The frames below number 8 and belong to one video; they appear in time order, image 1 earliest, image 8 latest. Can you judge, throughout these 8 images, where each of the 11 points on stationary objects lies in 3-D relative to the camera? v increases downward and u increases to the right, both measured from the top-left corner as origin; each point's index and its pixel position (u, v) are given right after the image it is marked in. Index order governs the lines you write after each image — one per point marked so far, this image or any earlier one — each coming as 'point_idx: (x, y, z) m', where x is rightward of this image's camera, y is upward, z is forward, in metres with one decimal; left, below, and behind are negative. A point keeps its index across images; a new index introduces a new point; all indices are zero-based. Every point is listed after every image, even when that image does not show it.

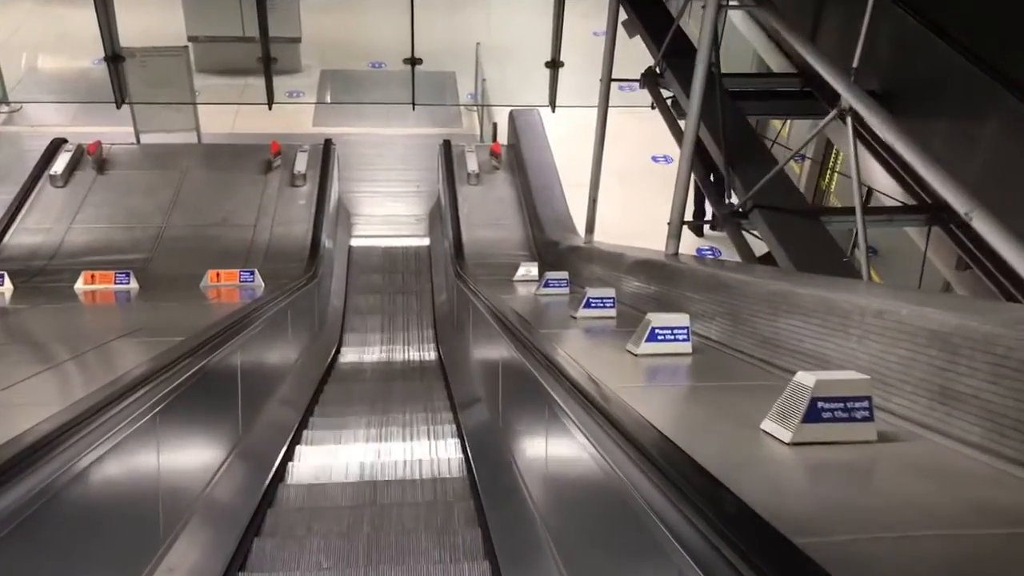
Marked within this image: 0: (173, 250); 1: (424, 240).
0: (-2.2, +0.3, +6.3) m
1: (-0.8, +0.4, +8.1) m
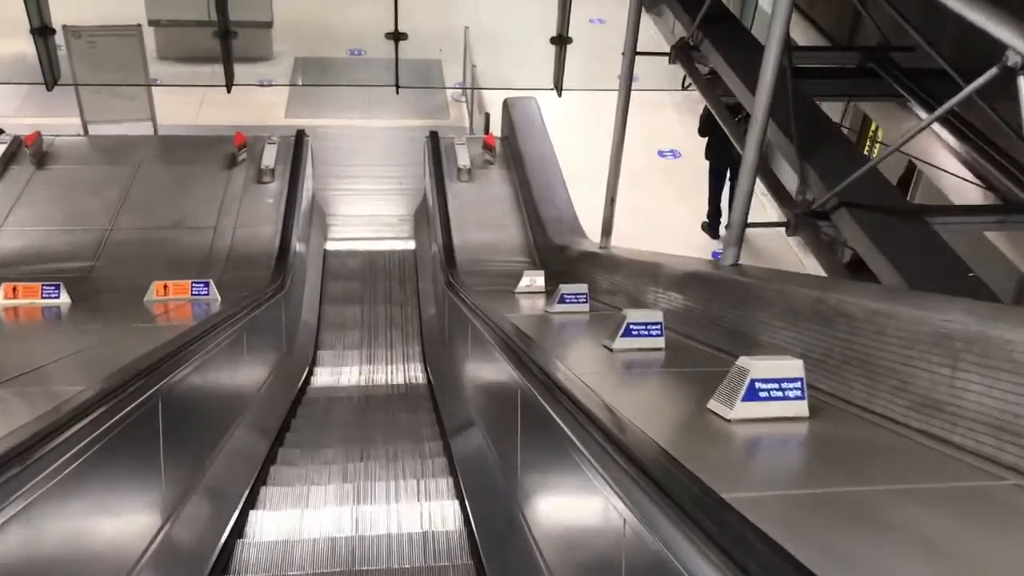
0: (-2.3, +0.2, +5.4) m
1: (-0.8, +0.3, +7.3) m
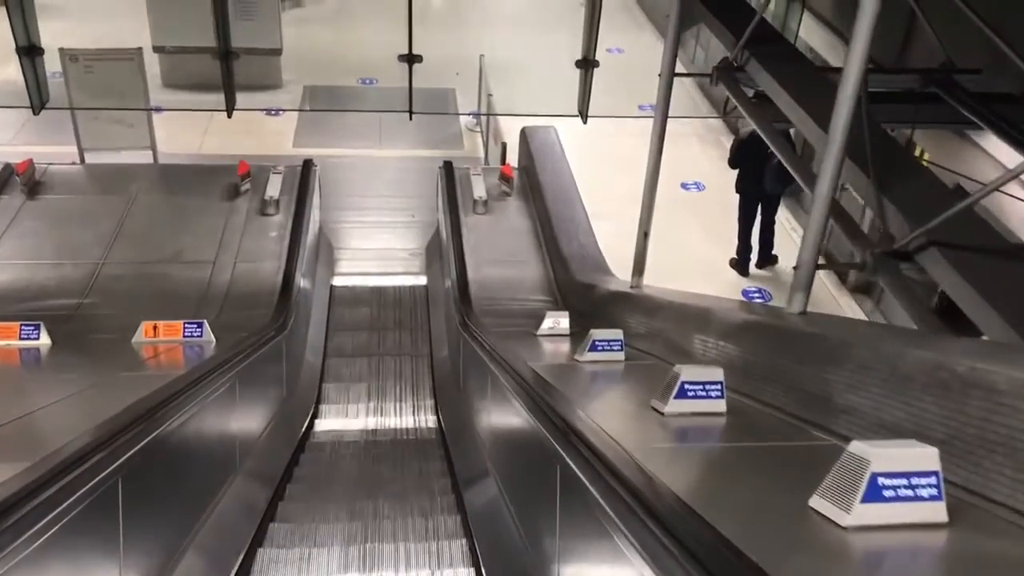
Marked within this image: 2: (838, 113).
0: (-2.1, 0.0, +5.1) m
1: (-0.7, +0.1, +6.9) m
2: (+0.8, +0.4, +2.3) m
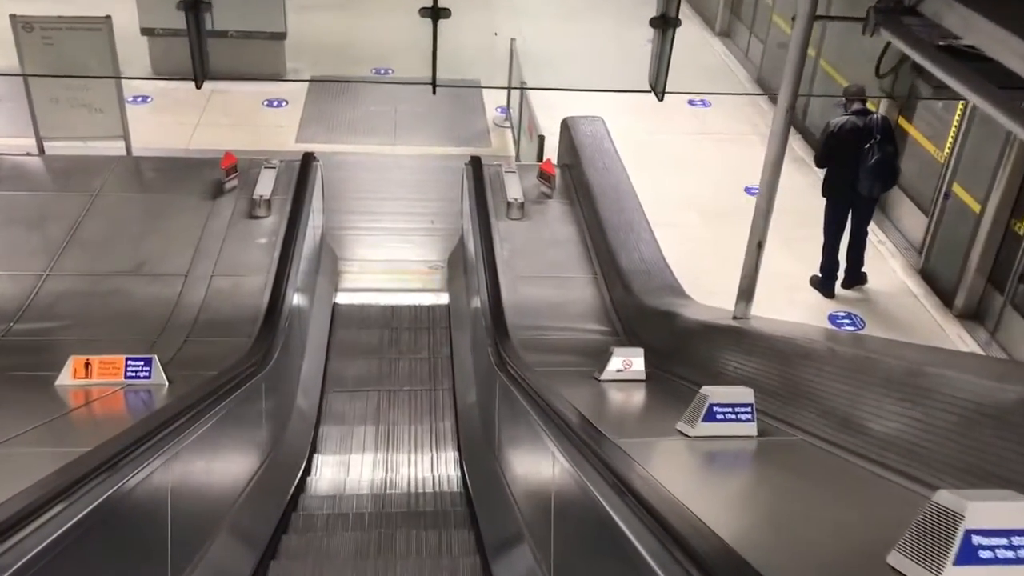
0: (-1.9, -0.1, +4.0) m
1: (-0.4, 0.0, +5.8) m
2: (+1.0, +0.3, +1.2) m
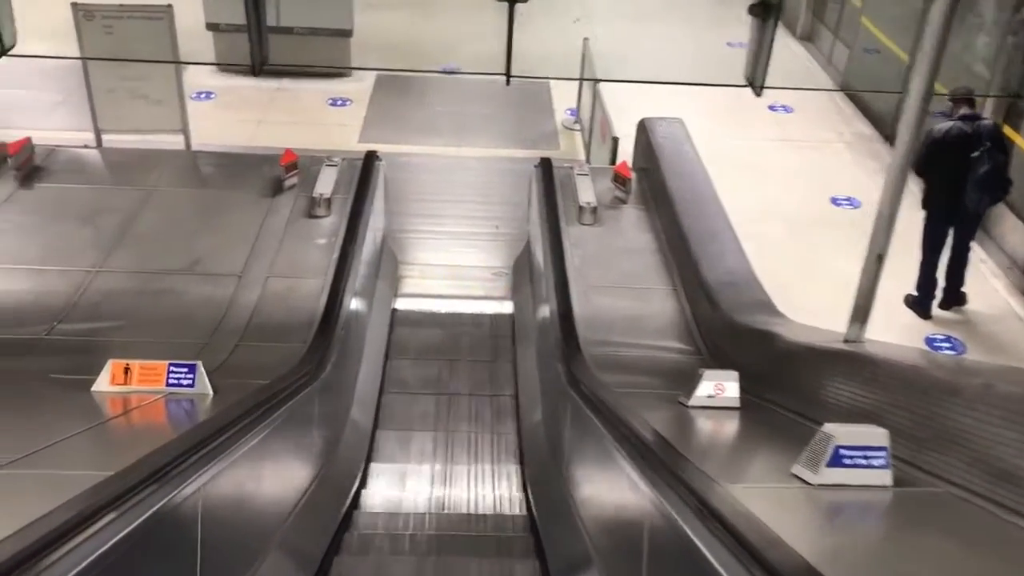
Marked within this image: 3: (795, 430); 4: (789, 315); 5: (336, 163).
0: (-1.7, -0.1, +3.8) m
1: (-0.1, -0.1, +5.5) m
2: (+1.1, +0.3, +0.9) m
3: (+0.8, -0.4, +2.7) m
4: (+1.5, -0.2, +5.1) m
5: (-1.0, +0.7, +5.2) m
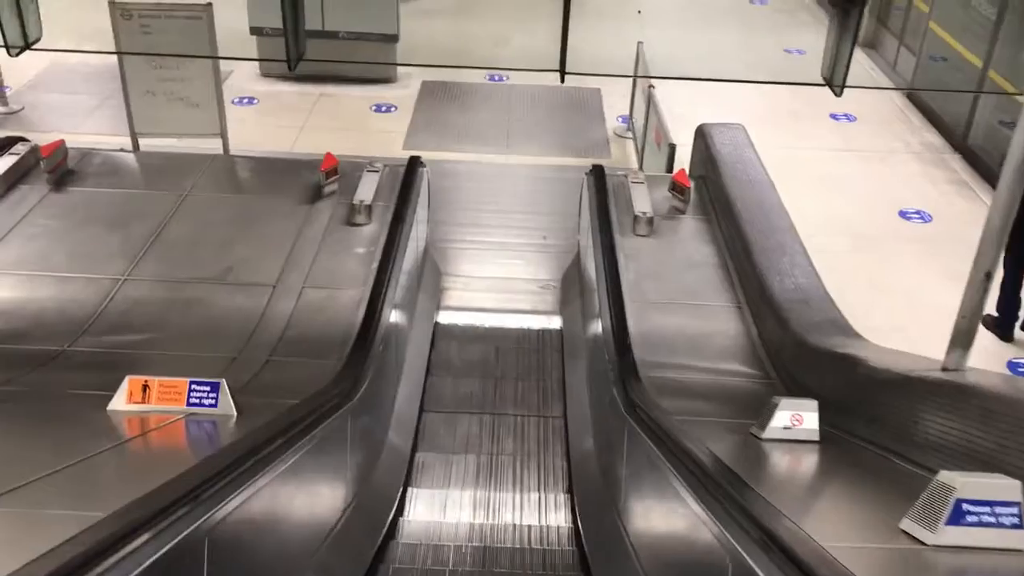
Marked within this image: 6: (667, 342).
0: (-1.5, -0.1, +3.6) m
1: (+0.2, -0.2, +5.2) m
2: (+1.2, +0.3, +0.5) m
3: (+1.0, -0.5, +2.4) m
4: (+1.7, -0.2, +4.8) m
5: (-0.7, +0.6, +4.9) m
6: (+0.6, -0.2, +3.6) m
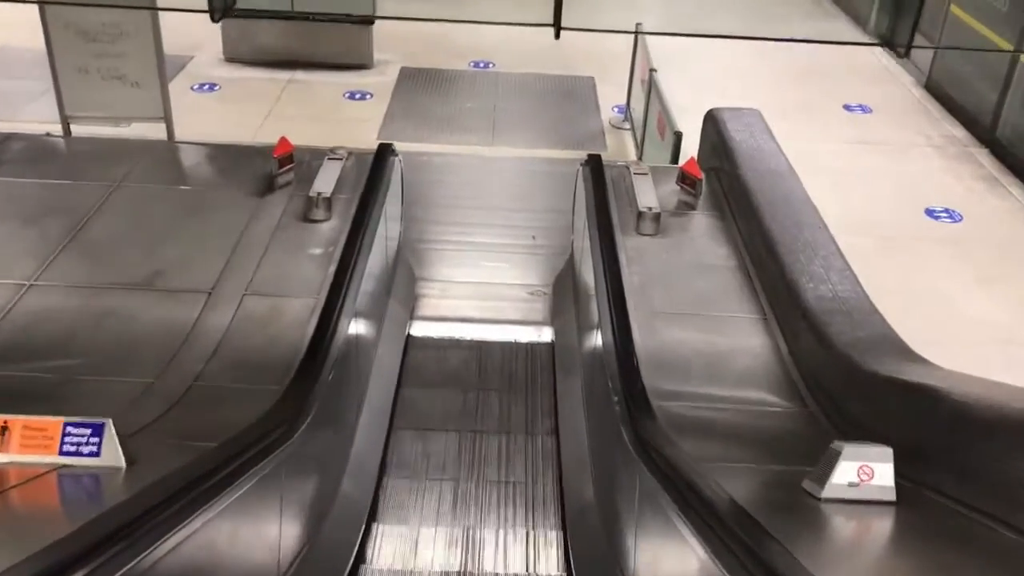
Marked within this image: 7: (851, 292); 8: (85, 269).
0: (-1.5, -0.2, +2.9) m
1: (+0.1, -0.2, +4.6) m
2: (+1.1, +0.3, -0.1) m
3: (+0.9, -0.5, +1.8) m
4: (+1.7, -0.3, +4.2) m
5: (-0.8, +0.6, +4.3) m
6: (+0.5, -0.2, +3.0) m
7: (+1.1, 0.0, +3.1) m
8: (-1.5, +0.1, +3.3) m
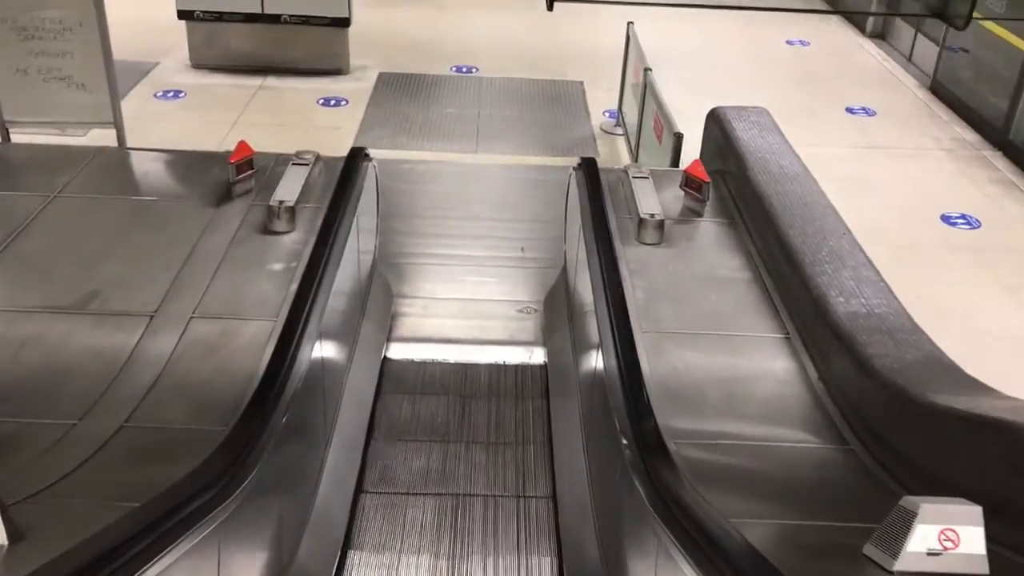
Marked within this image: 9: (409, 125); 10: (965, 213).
0: (-1.6, -0.2, +2.5) m
1: (+0.1, -0.3, +4.2) m
2: (+1.1, +0.3, -0.5) m
3: (+0.9, -0.5, +1.4) m
4: (+1.6, -0.3, +3.8) m
5: (-0.8, +0.5, +3.9) m
6: (+0.5, -0.3, +2.6) m
7: (+1.1, -0.1, +2.7) m
8: (-1.5, 0.0, +2.9) m
9: (-0.7, +1.1, +6.2) m
10: (+2.5, +0.4, +5.3) m
